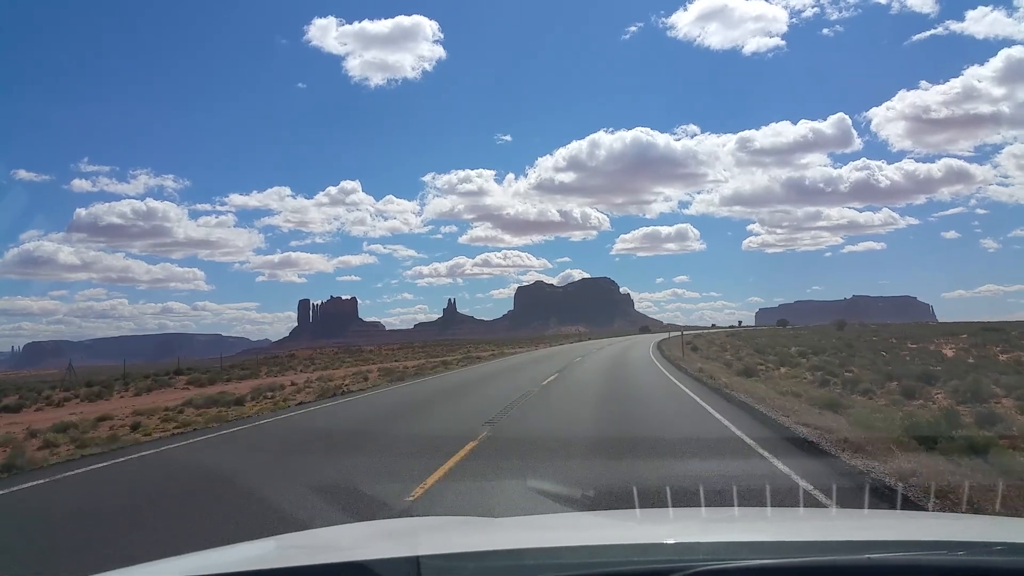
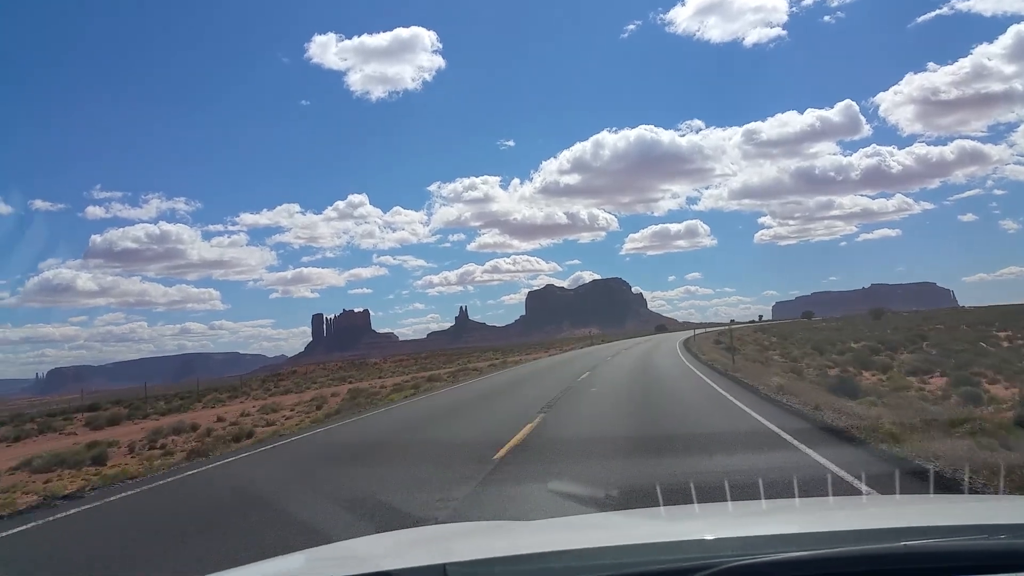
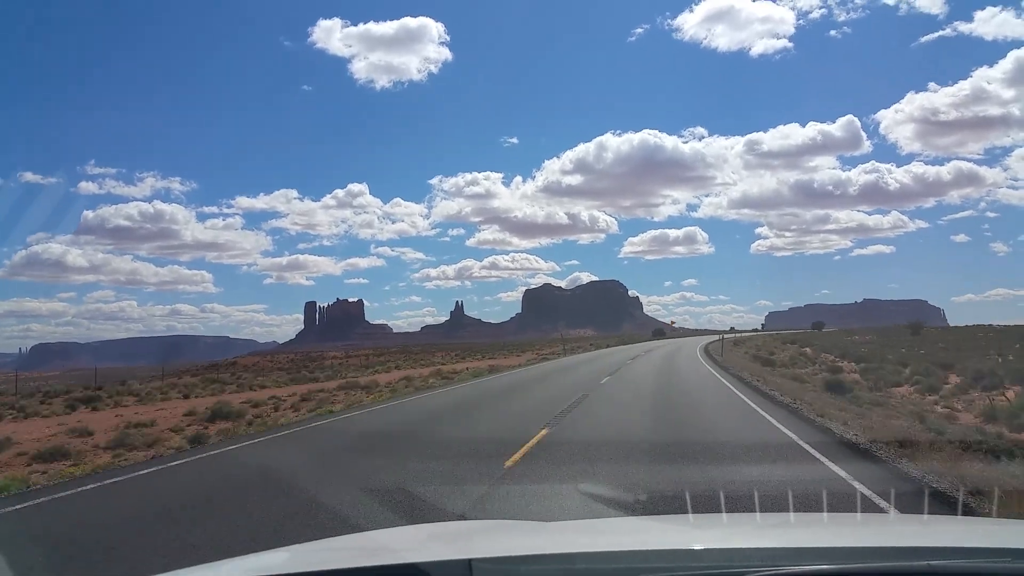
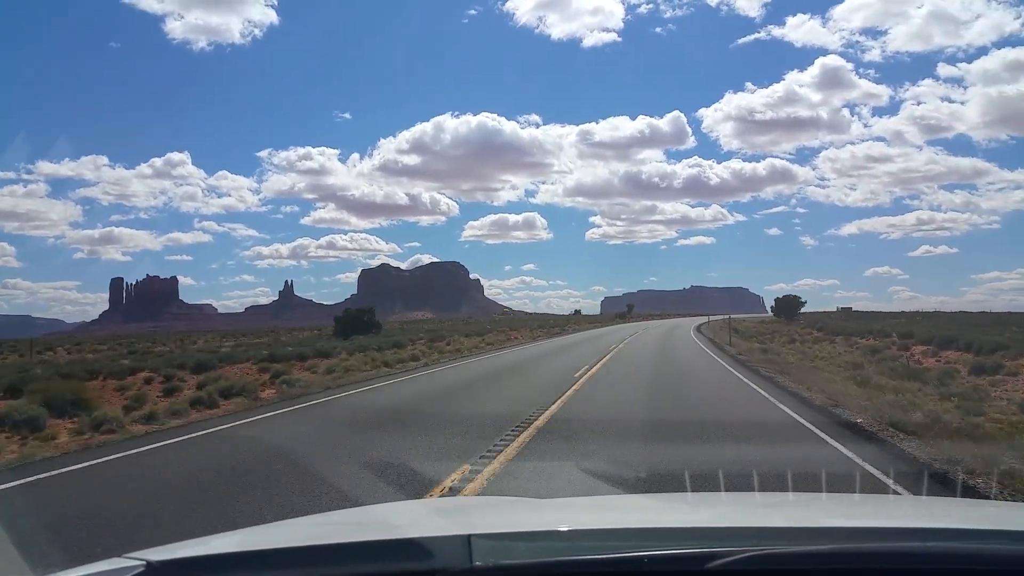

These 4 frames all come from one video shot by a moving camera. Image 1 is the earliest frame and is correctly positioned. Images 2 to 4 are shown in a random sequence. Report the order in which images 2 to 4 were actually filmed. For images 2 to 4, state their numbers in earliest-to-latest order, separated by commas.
2, 3, 4
